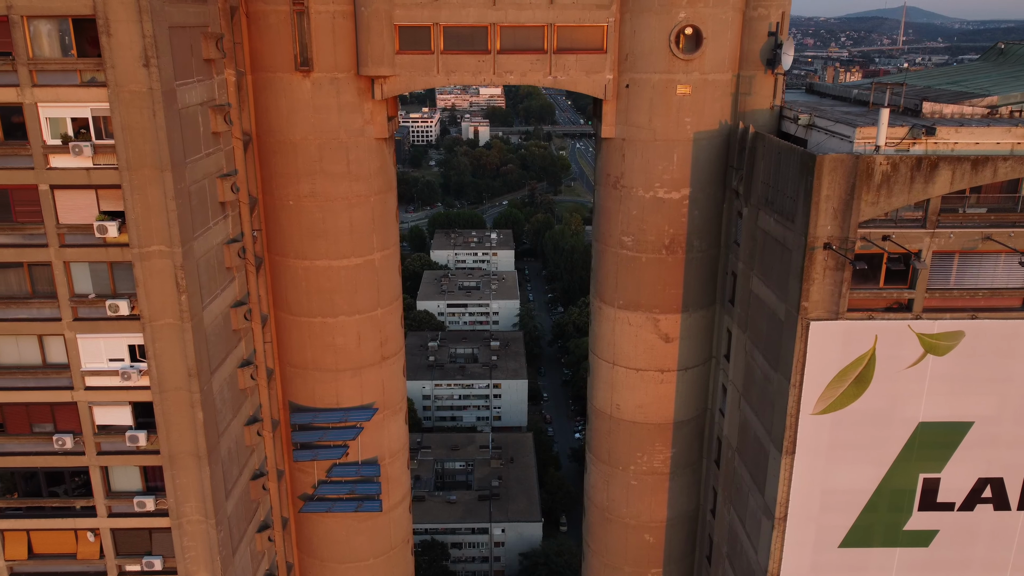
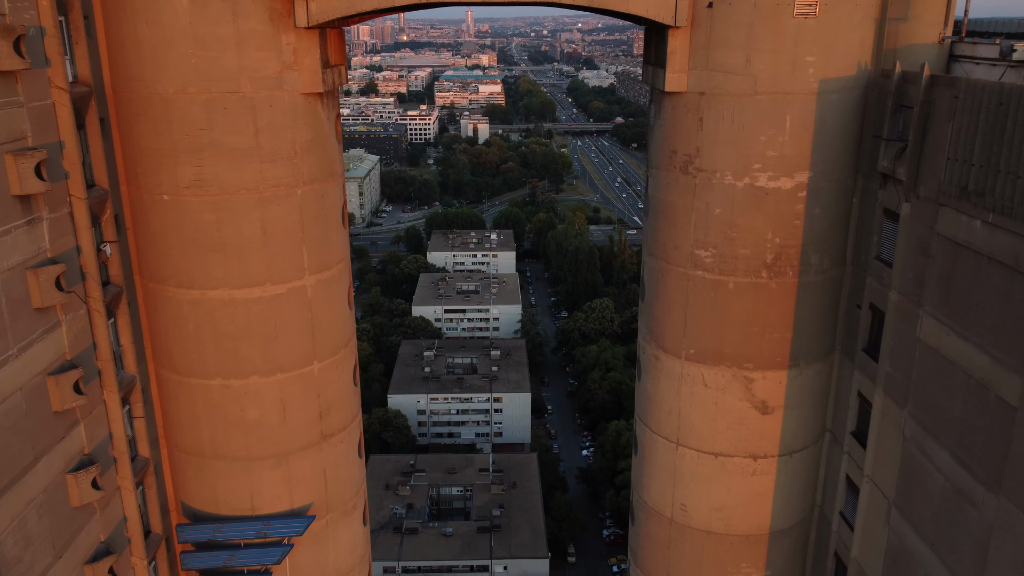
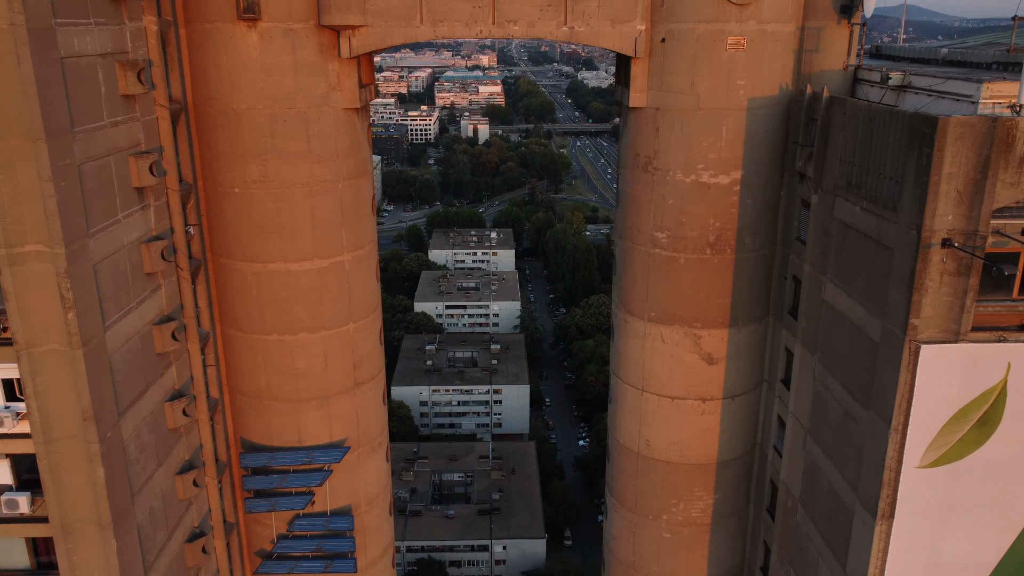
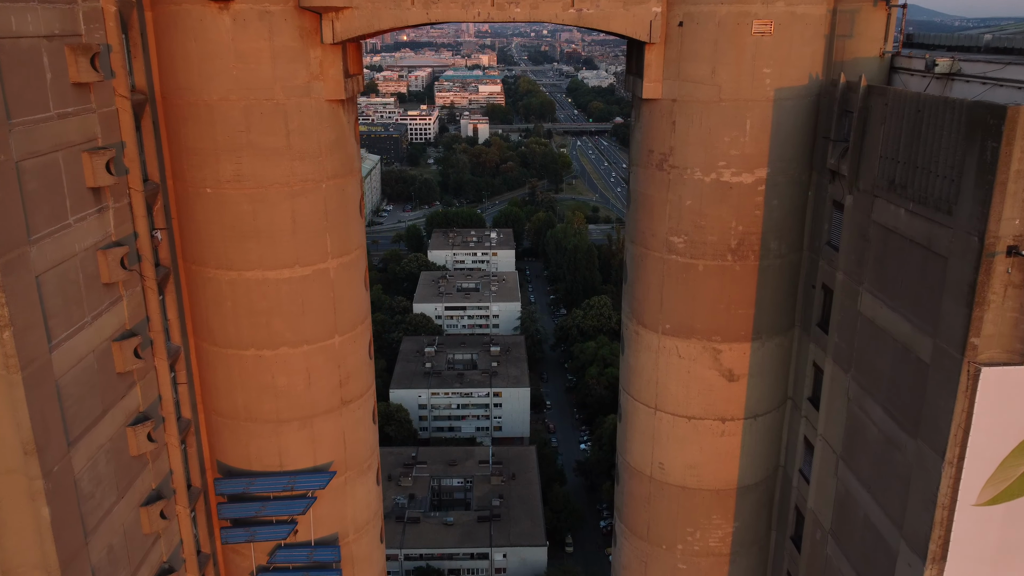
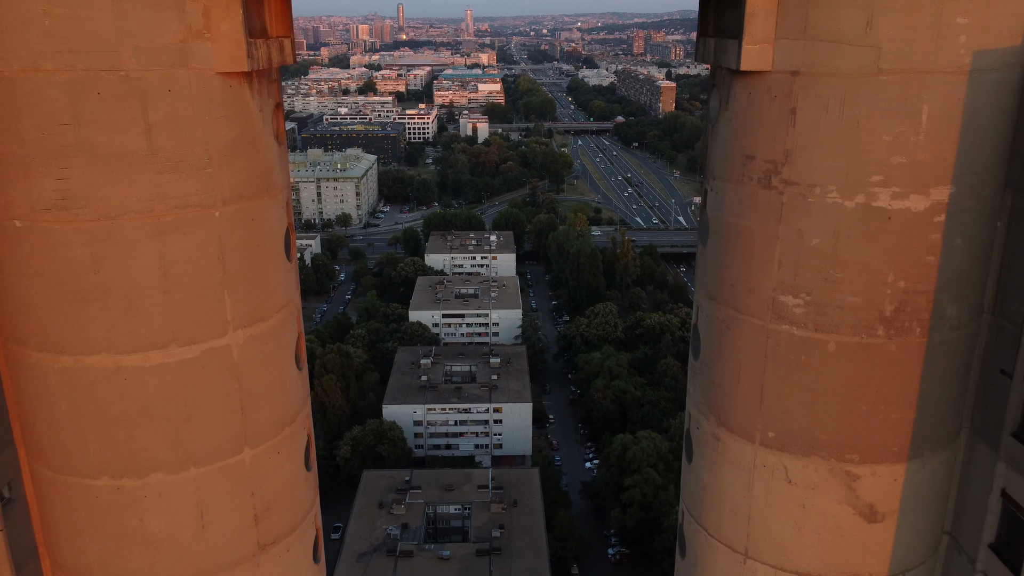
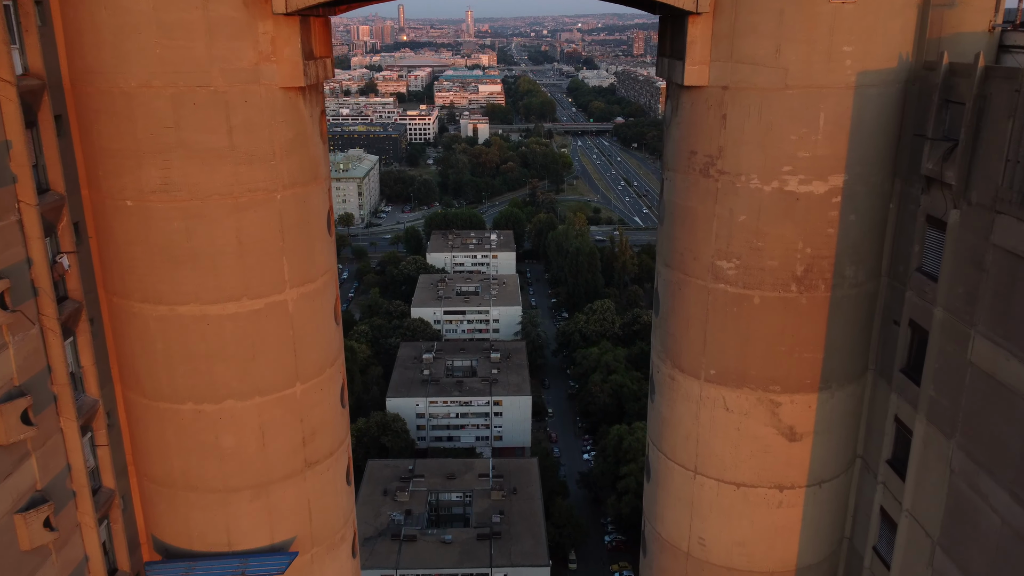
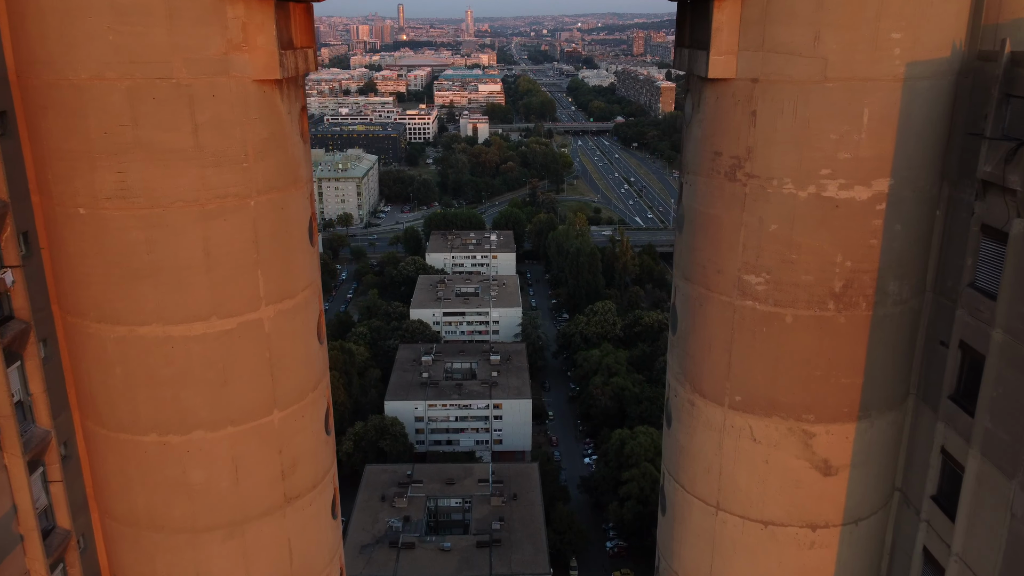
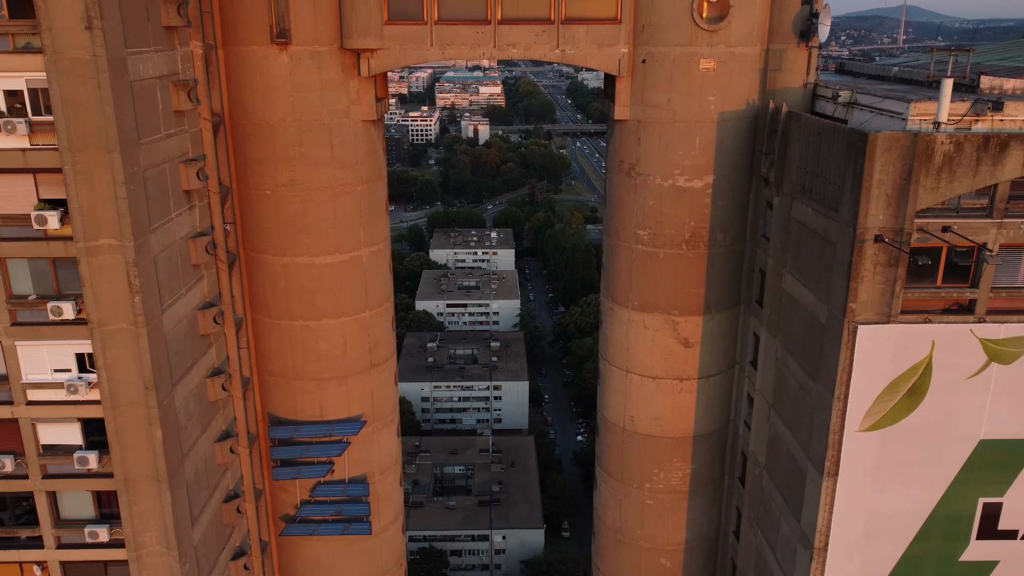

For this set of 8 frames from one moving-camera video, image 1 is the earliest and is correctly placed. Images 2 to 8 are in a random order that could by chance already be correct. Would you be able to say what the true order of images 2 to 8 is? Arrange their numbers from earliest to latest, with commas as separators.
8, 3, 4, 2, 6, 7, 5
